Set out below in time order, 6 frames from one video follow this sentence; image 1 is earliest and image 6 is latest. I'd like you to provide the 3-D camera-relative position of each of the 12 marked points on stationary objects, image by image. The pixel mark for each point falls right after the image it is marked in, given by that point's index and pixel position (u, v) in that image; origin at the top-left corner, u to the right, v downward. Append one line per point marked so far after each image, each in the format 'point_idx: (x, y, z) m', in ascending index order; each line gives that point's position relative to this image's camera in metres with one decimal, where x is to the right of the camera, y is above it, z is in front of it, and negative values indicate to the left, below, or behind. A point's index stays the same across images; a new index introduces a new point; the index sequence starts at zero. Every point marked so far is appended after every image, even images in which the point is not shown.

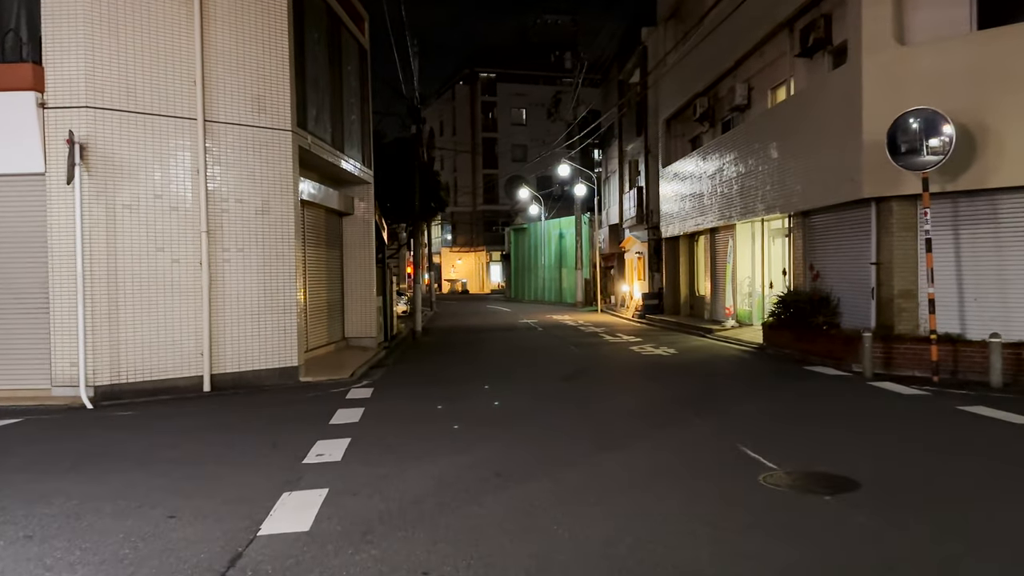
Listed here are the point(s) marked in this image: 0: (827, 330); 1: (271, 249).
0: (+5.5, -0.8, +13.4) m
1: (-3.7, +0.6, +11.7) m
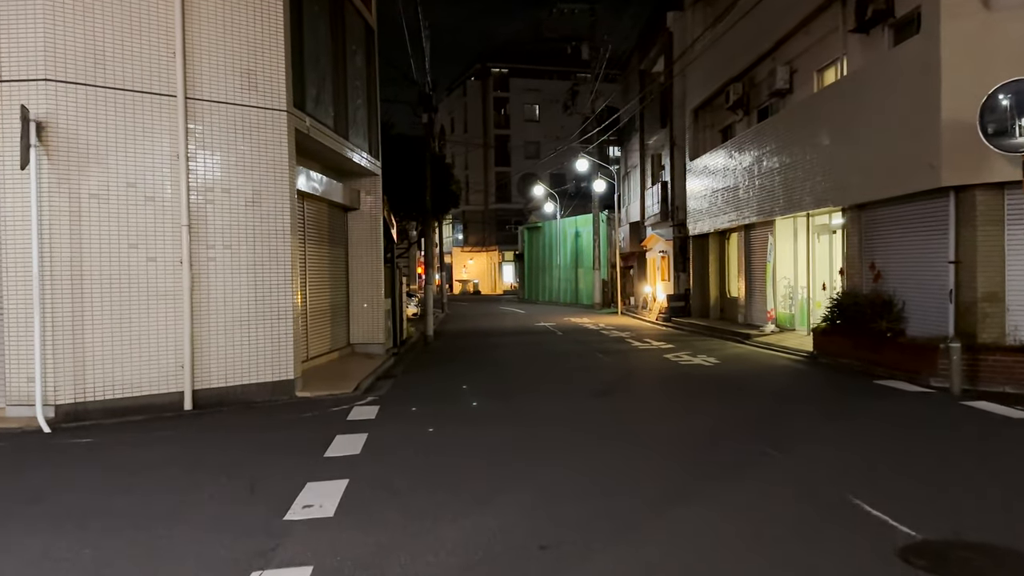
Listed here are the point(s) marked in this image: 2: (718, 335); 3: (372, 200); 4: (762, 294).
0: (+5.9, -0.8, +11.8) m
1: (-3.3, +0.6, +10.3) m
2: (+5.0, -1.2, +18.6) m
3: (-2.9, +1.8, +15.7) m
4: (+6.2, -0.2, +19.0) m
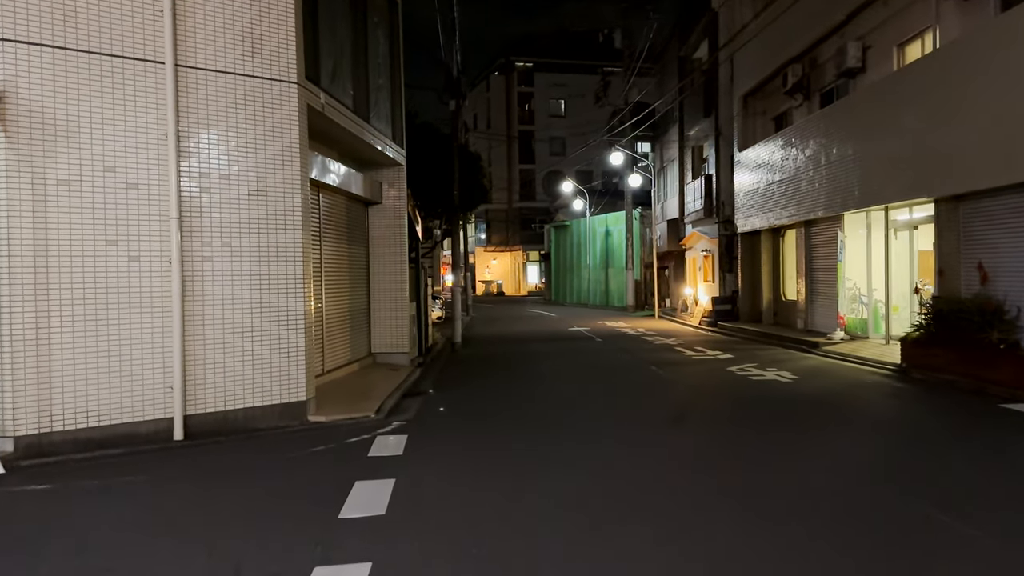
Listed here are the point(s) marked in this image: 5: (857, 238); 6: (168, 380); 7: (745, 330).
0: (+6.6, -0.8, +10.0) m
1: (-2.7, +0.5, +8.7) m
2: (+5.8, -1.2, +16.8) m
3: (-2.1, +1.8, +14.1) m
4: (+7.0, -0.2, +17.1) m
5: (+7.2, +1.1, +16.1) m
6: (-3.5, -0.9, +7.9) m
7: (+5.9, -1.1, +19.6) m
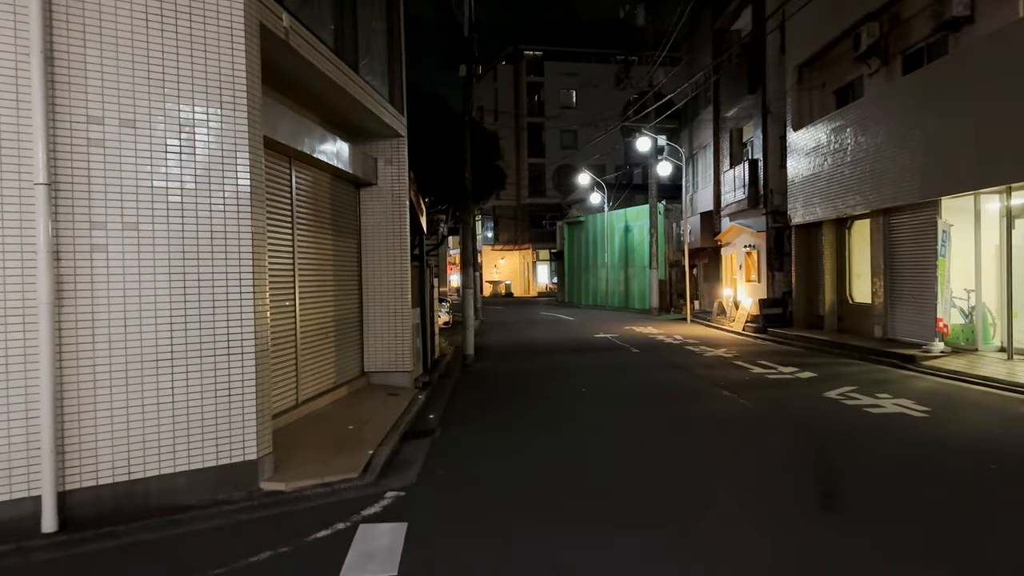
0: (+7.0, -0.9, +7.1) m
1: (-2.3, +0.5, +5.8) m
2: (+6.2, -1.2, +13.9) m
3: (-1.7, +1.7, +11.2) m
4: (+7.4, -0.2, +14.2) m
5: (+7.6, +1.1, +13.2) m
6: (-3.2, -1.0, +5.0) m
7: (+6.4, -1.1, +16.7) m
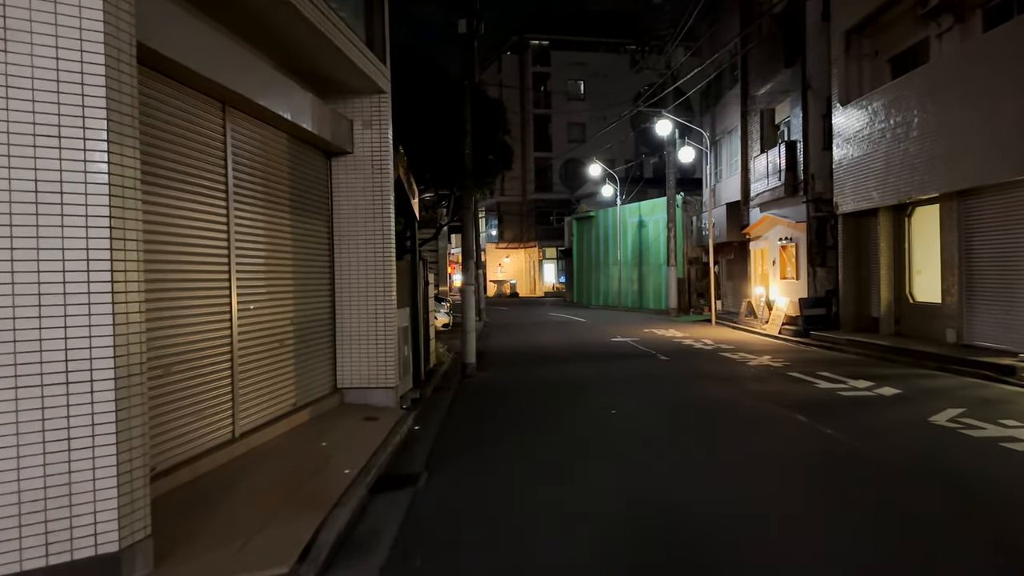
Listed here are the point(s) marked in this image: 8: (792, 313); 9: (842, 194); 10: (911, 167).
0: (+7.0, -0.8, +4.8) m
1: (-2.3, +0.5, +3.5) m
2: (+6.4, -1.2, +11.6) m
3: (-1.6, +1.8, +9.0) m
4: (+7.6, -0.2, +11.9) m
5: (+7.8, +1.1, +10.9) m
6: (-3.1, -0.9, +2.8) m
7: (+6.5, -1.0, +14.4) m
8: (+6.6, -0.6, +18.1) m
9: (+7.0, +2.0, +16.3) m
10: (+7.2, +2.2, +13.9) m
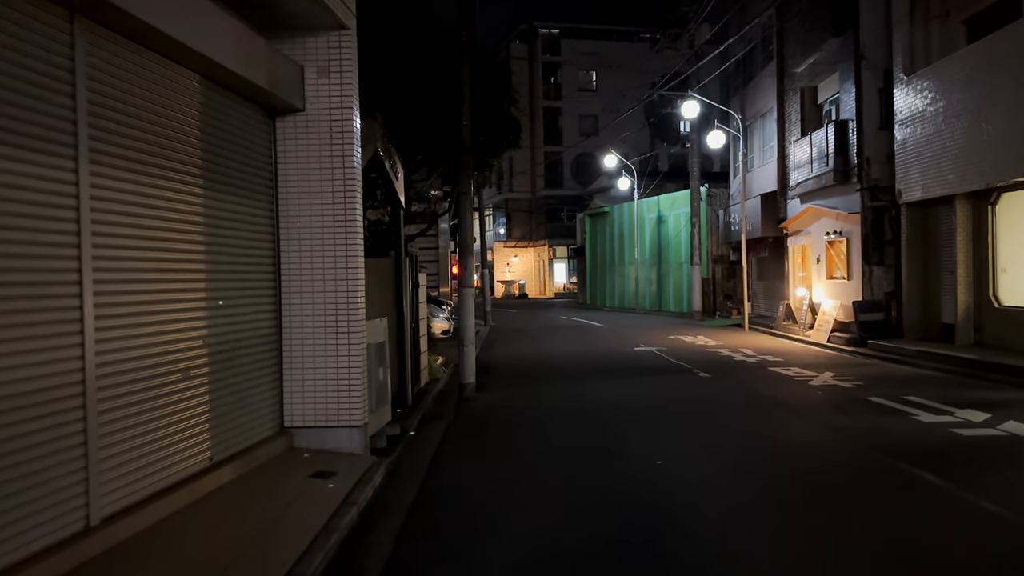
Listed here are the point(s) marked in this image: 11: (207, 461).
0: (+7.1, -0.8, +2.4) m
1: (-2.3, +0.5, +1.3) m
2: (+6.5, -1.2, +9.2) m
3: (-1.5, +1.7, +6.7) m
4: (+7.7, -0.2, +9.5) m
5: (+7.8, +1.1, +8.5) m
6: (-3.1, -1.0, +0.5) m
7: (+6.7, -1.1, +12.0) m
8: (+6.8, -0.6, +15.7) m
9: (+7.1, +2.0, +13.9) m
10: (+7.3, +2.2, +11.6) m
11: (-2.1, -1.2, +5.3) m
